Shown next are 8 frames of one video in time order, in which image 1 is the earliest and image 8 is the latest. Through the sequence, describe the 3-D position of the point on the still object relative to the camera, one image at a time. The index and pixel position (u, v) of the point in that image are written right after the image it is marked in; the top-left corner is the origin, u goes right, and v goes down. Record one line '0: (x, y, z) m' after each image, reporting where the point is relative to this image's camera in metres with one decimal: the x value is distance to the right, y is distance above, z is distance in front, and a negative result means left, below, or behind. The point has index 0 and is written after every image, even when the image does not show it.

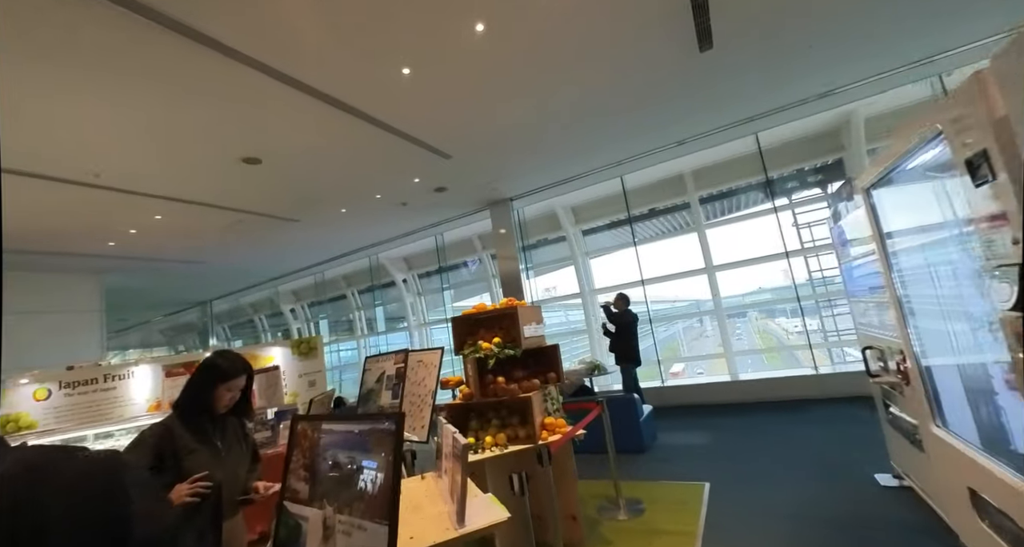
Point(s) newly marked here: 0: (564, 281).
0: (+1.0, -0.2, +7.7) m
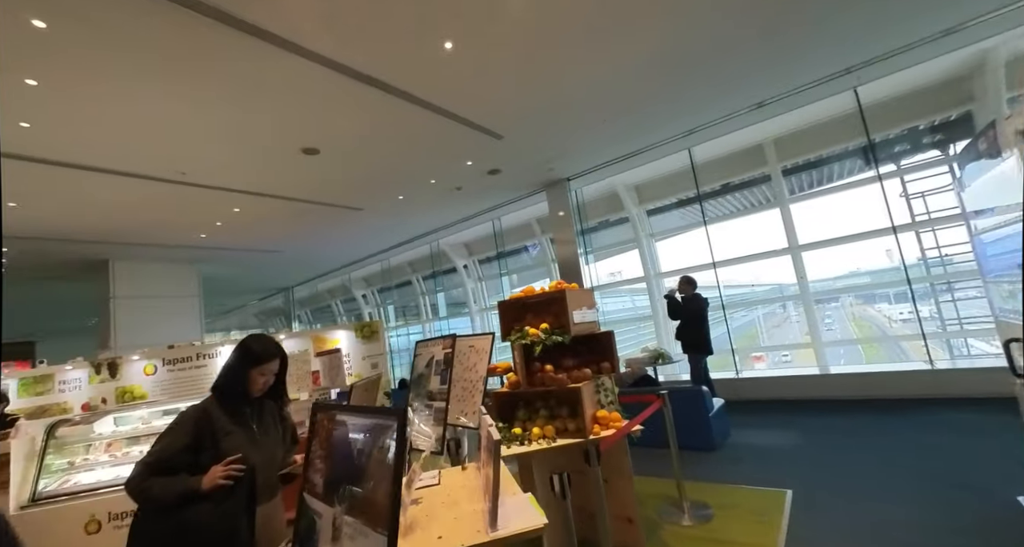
0: (+2.0, +0.1, +7.3) m
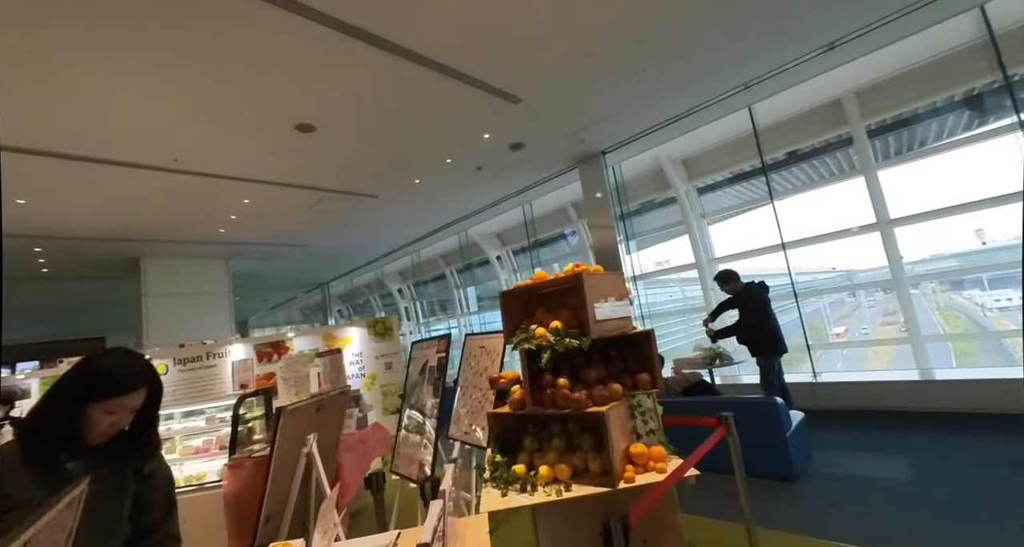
0: (+2.5, +0.3, +6.4) m
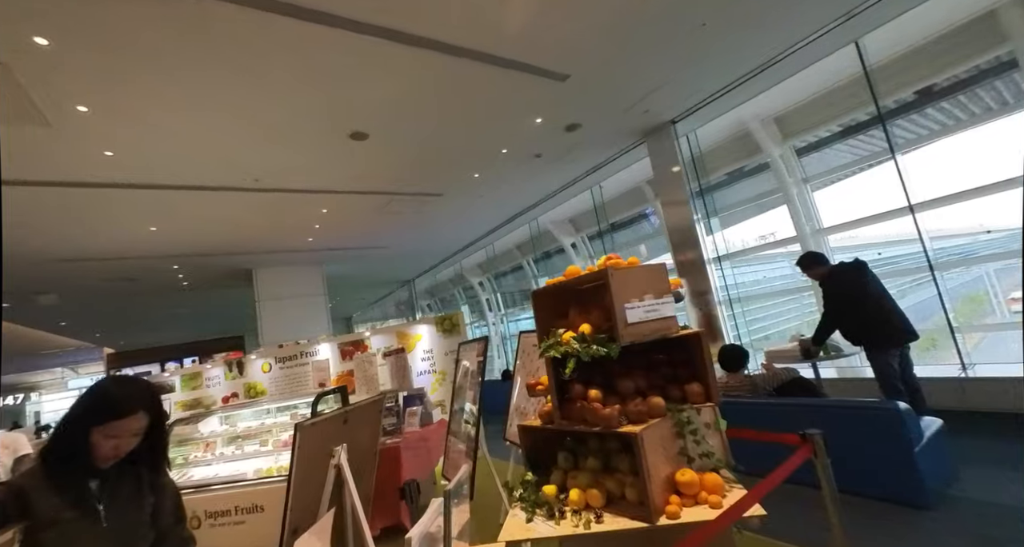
0: (+3.4, +0.6, +5.6) m
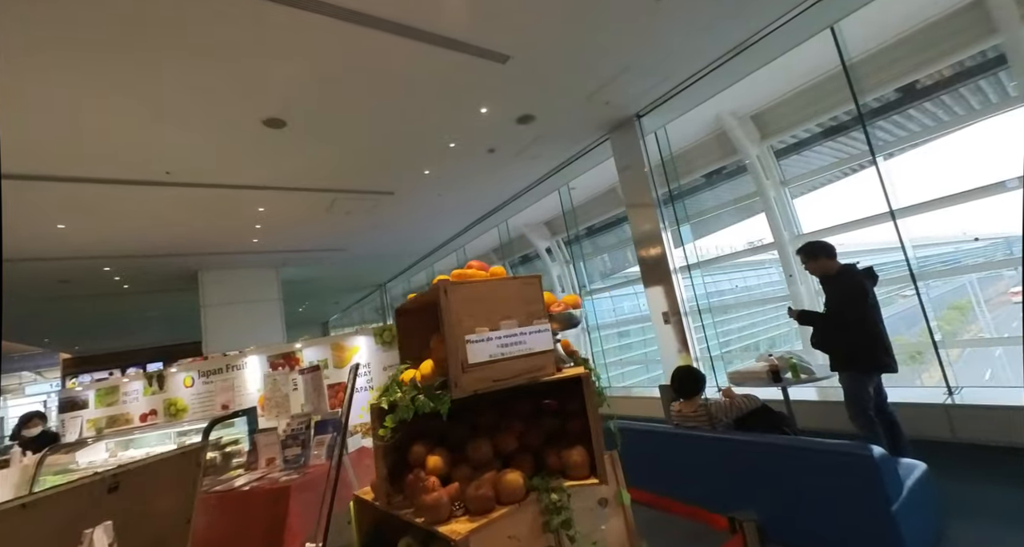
0: (+2.9, +0.5, +5.2) m
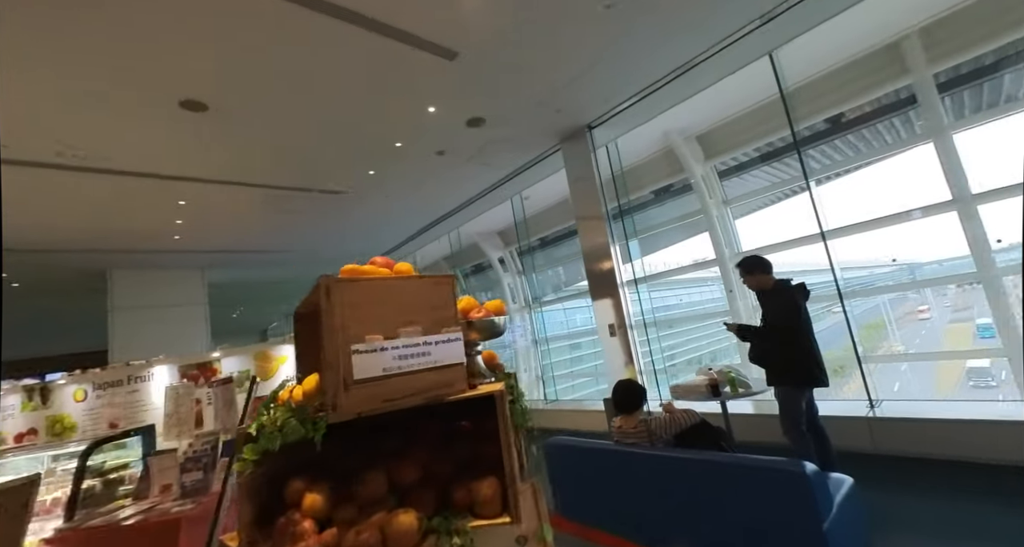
0: (+2.3, +0.3, +5.3) m
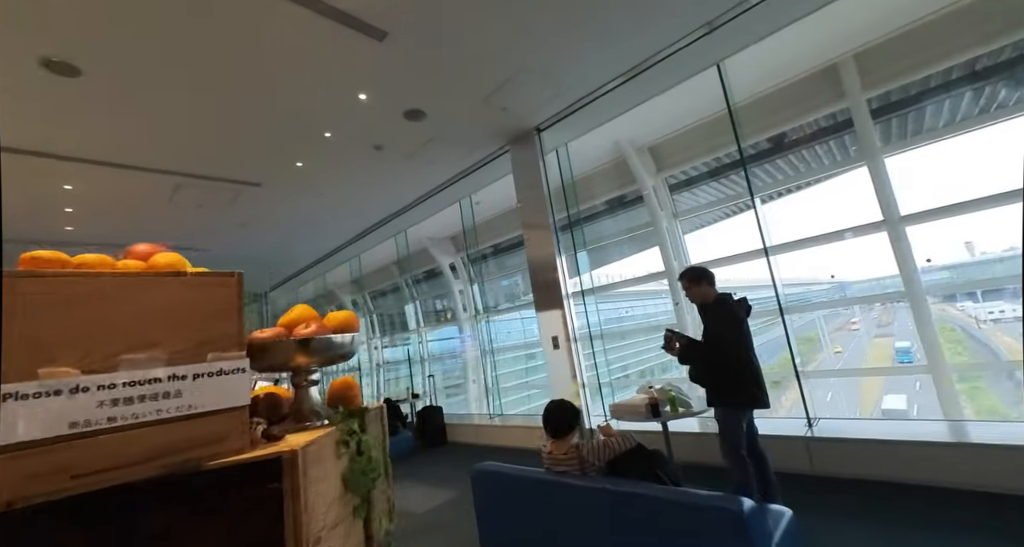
0: (+1.6, +0.2, +5.2) m
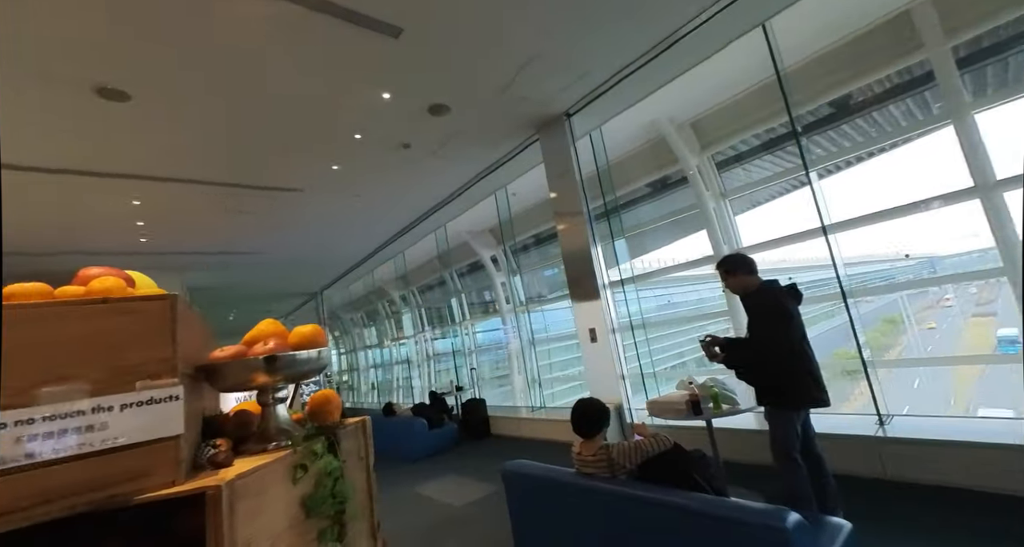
0: (+2.0, +0.4, +4.9) m
